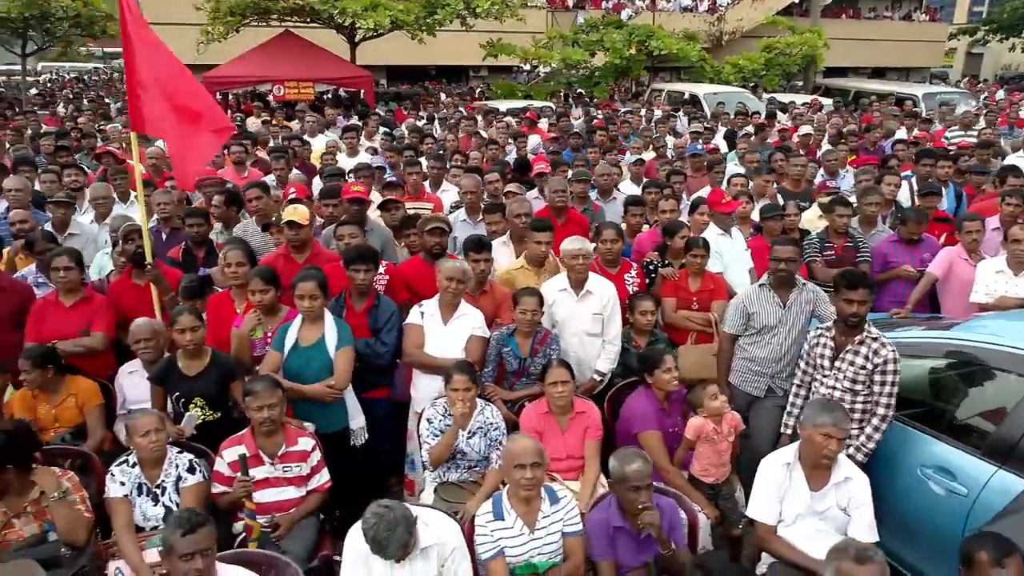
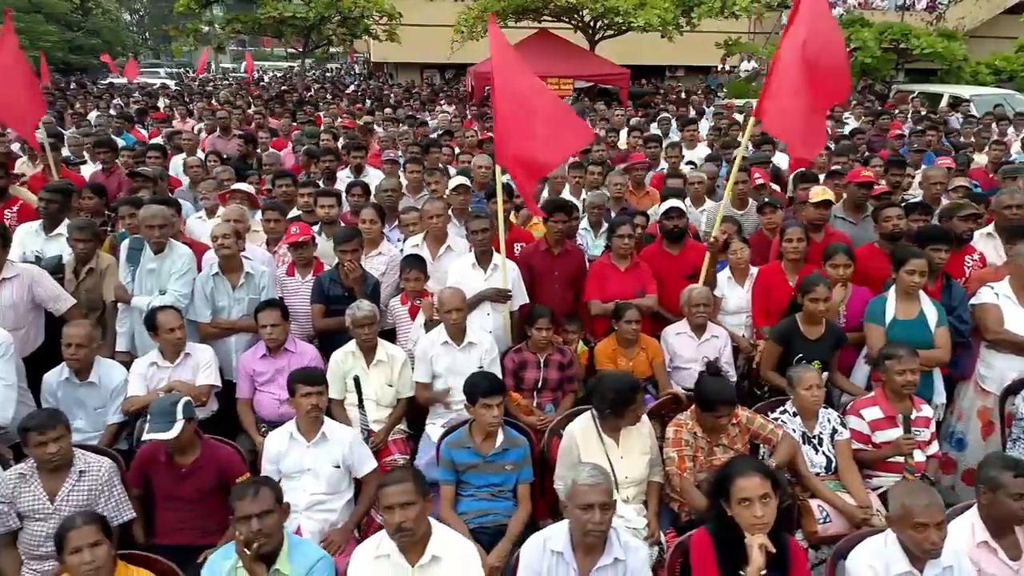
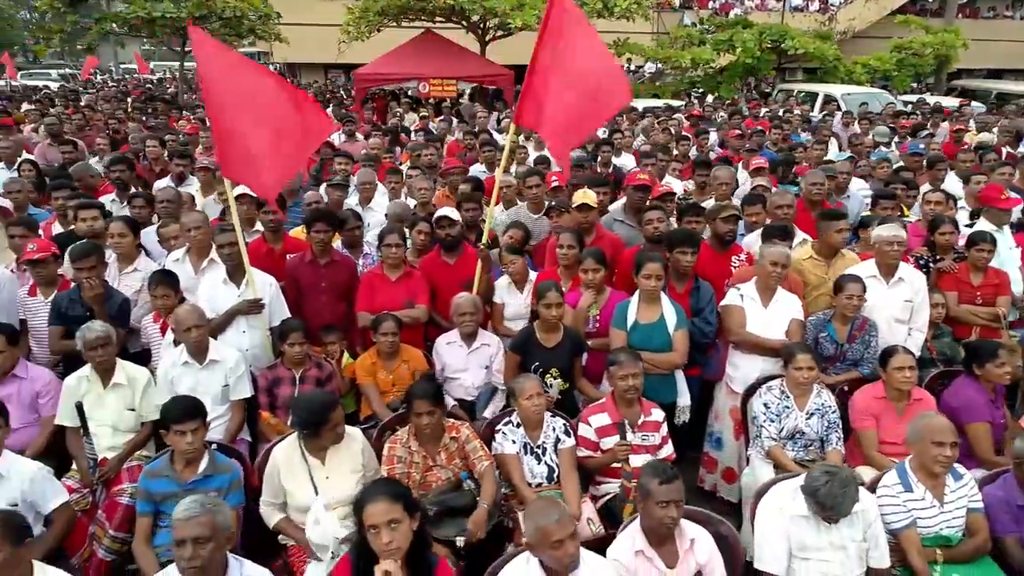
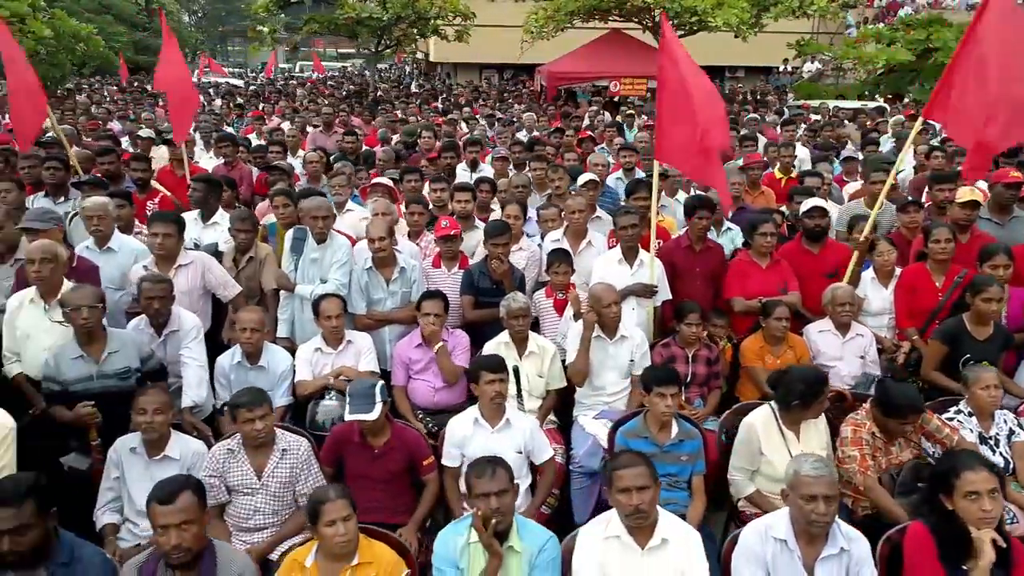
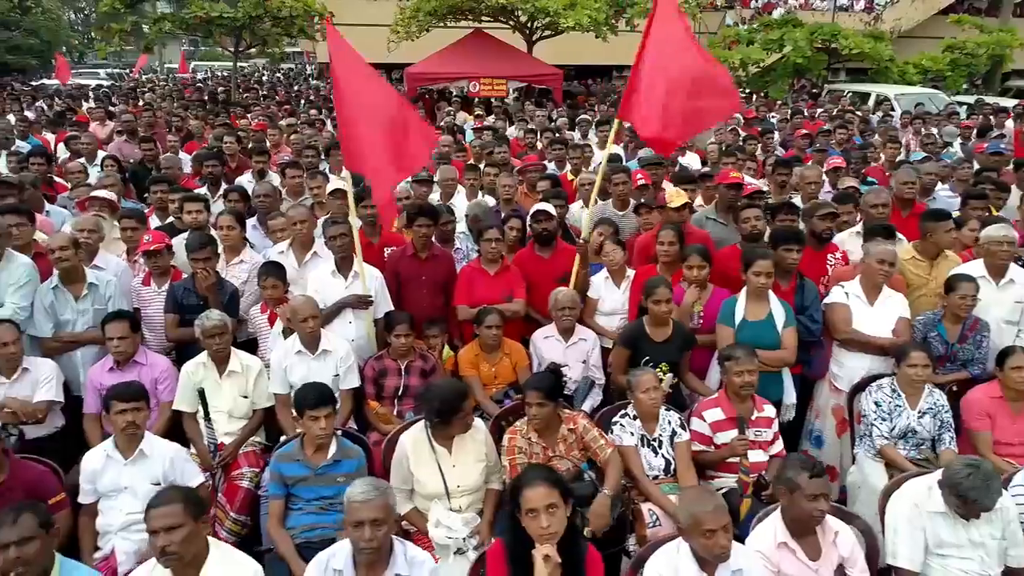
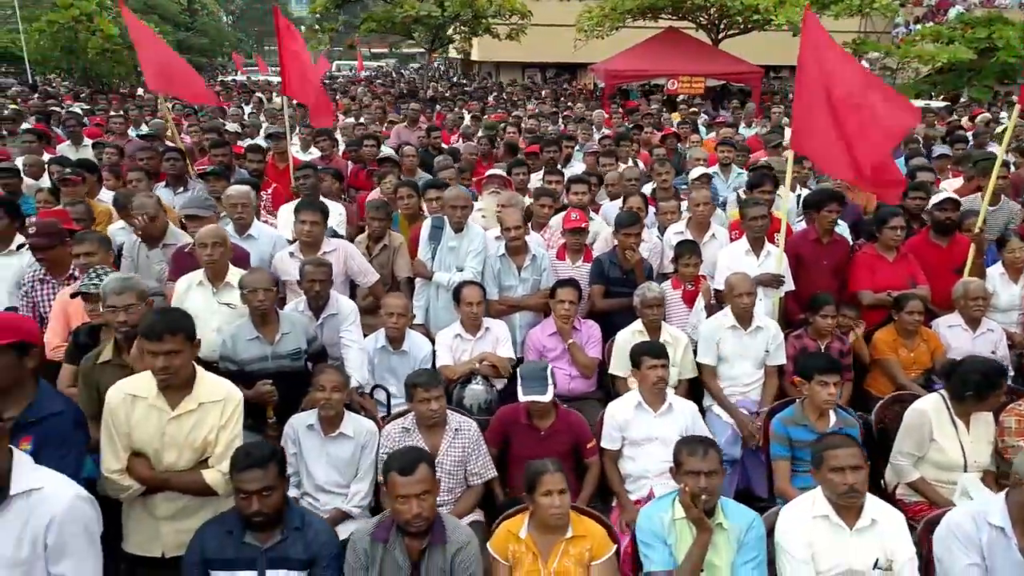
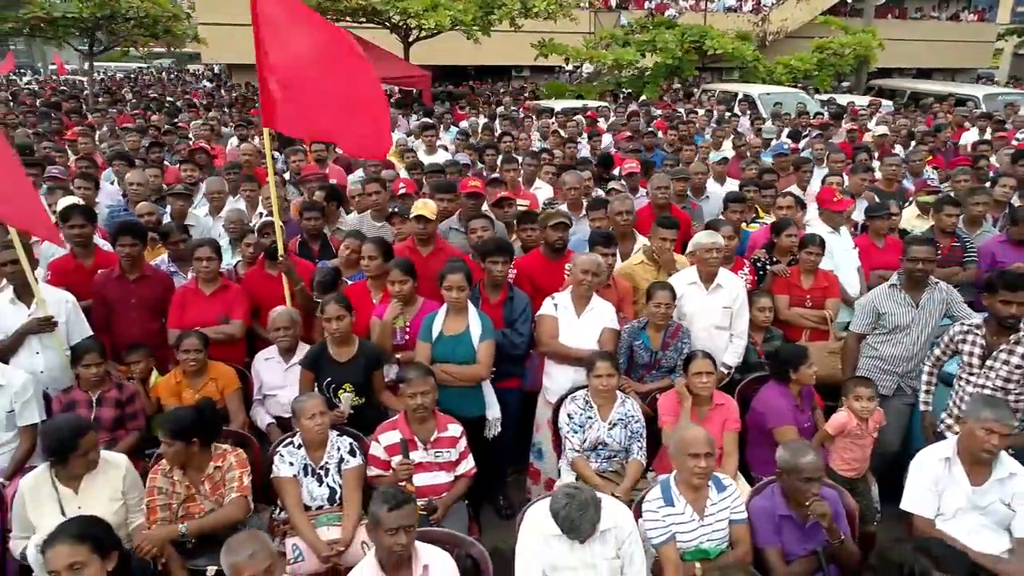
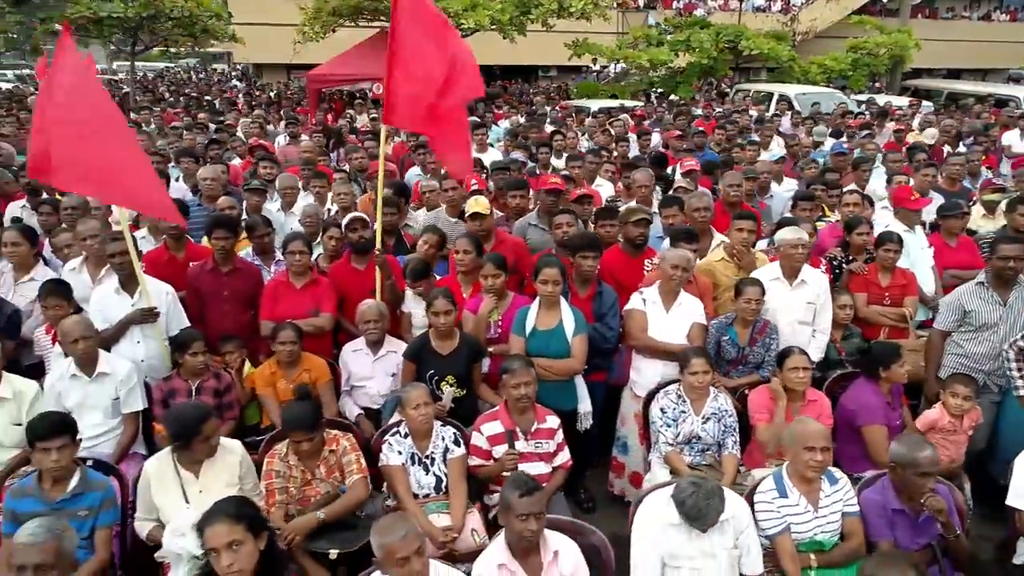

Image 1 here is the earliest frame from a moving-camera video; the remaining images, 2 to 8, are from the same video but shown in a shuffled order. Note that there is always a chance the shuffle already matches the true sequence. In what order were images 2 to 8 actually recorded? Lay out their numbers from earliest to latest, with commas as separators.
7, 8, 3, 5, 2, 4, 6
